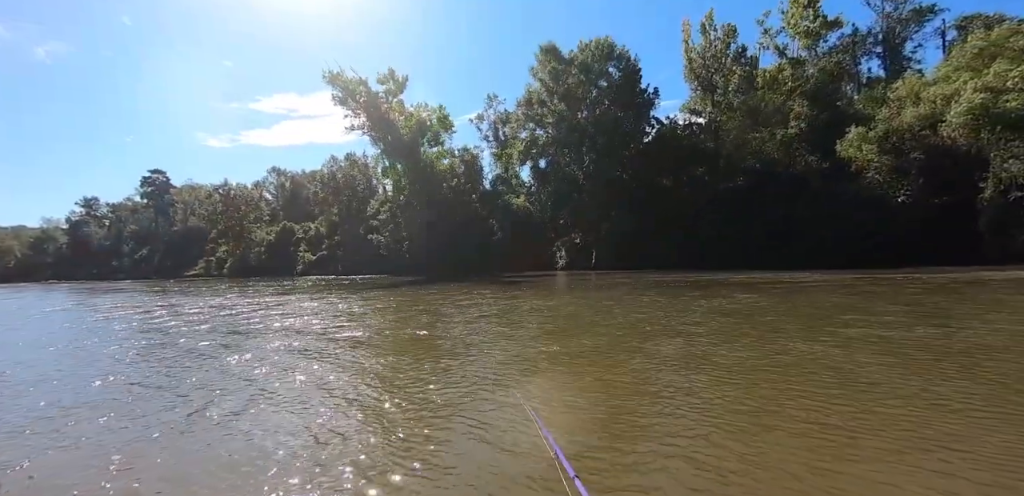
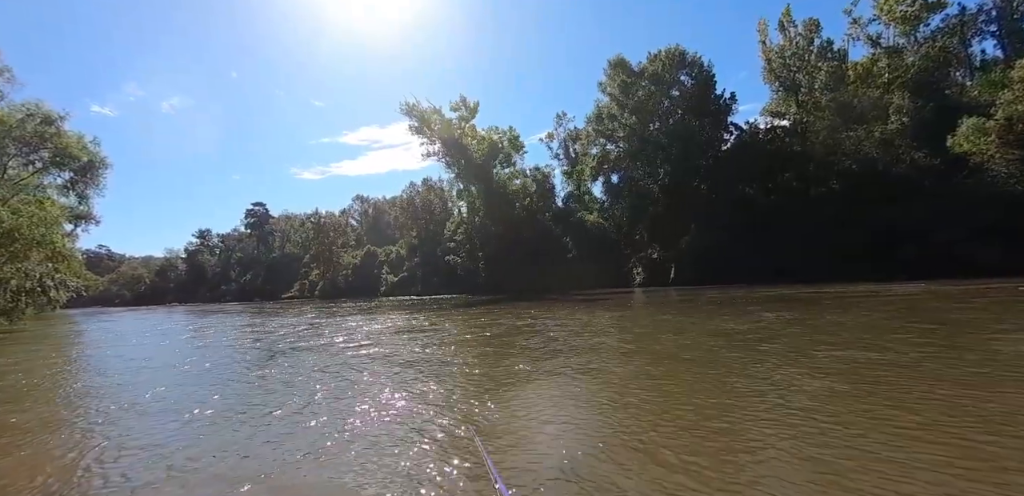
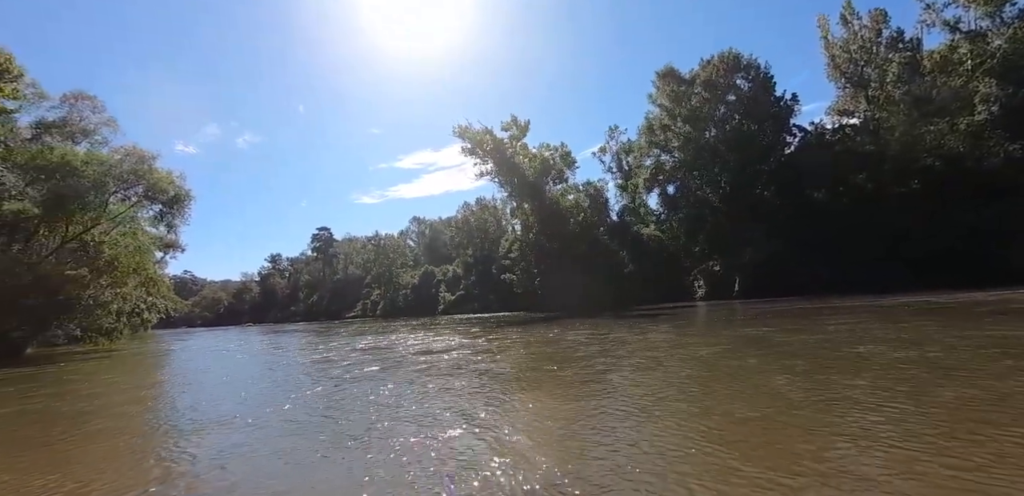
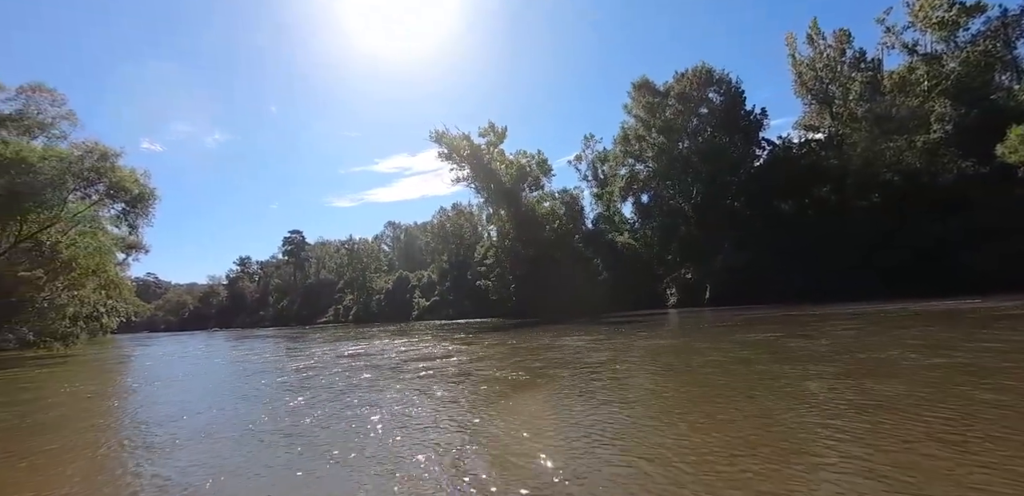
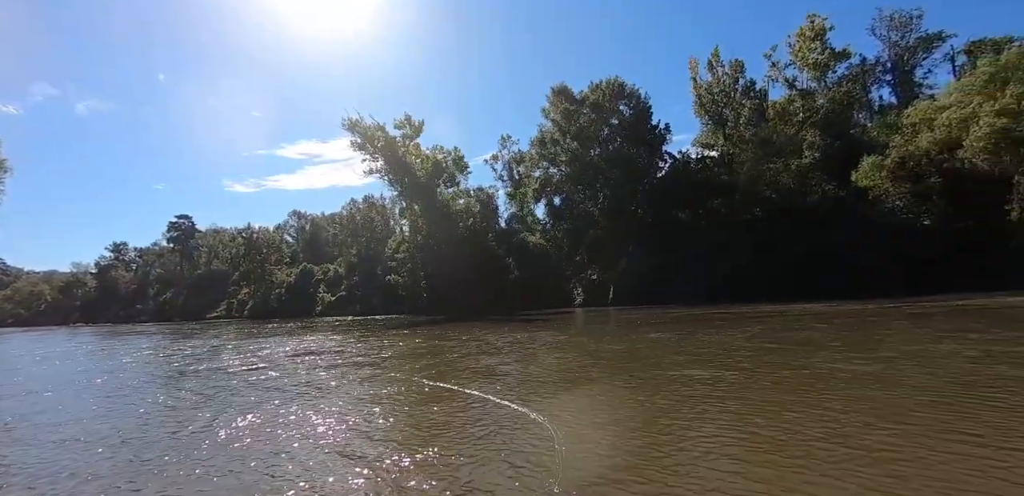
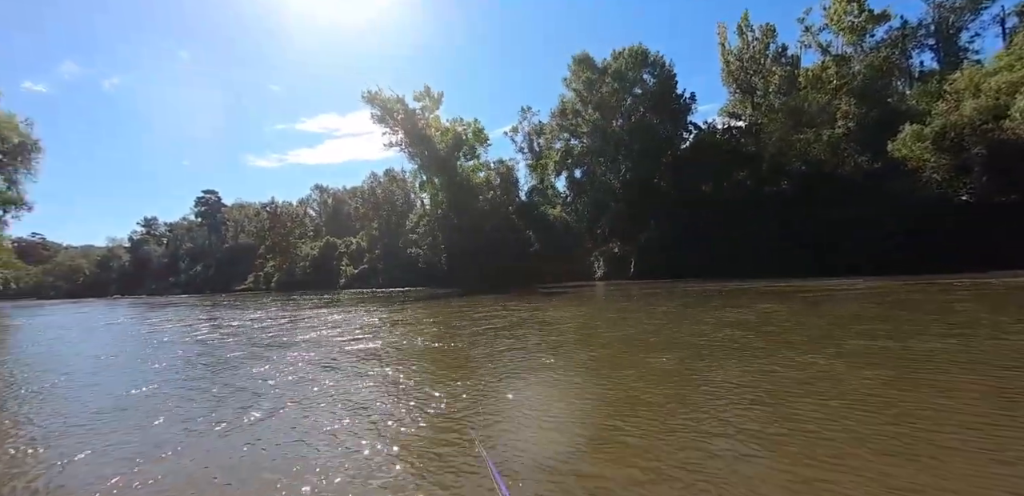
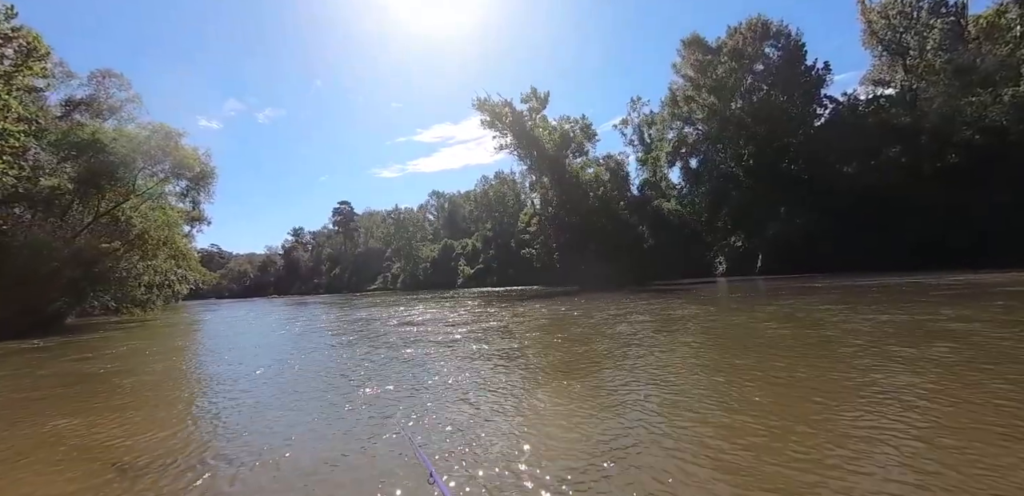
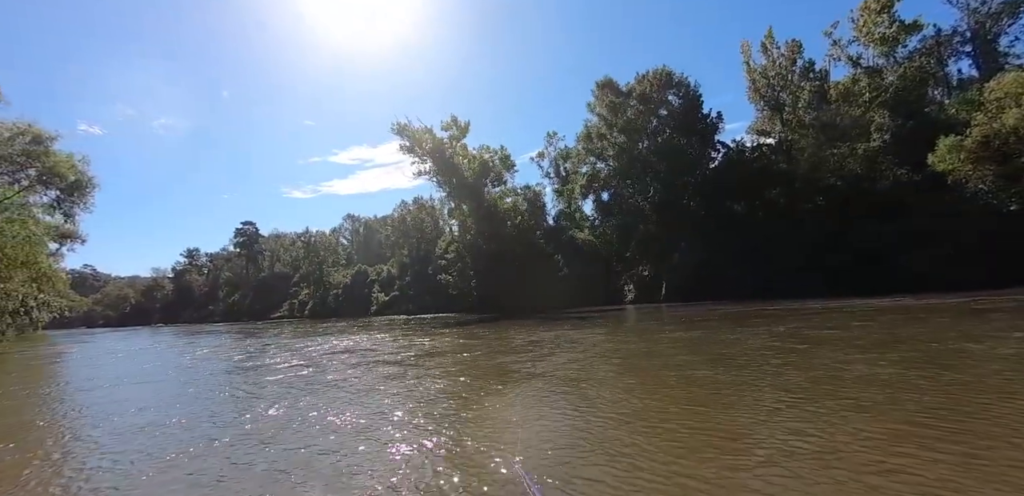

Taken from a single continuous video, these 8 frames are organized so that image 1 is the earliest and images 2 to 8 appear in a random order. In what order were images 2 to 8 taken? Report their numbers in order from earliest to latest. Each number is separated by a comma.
6, 2, 5, 8, 4, 3, 7
